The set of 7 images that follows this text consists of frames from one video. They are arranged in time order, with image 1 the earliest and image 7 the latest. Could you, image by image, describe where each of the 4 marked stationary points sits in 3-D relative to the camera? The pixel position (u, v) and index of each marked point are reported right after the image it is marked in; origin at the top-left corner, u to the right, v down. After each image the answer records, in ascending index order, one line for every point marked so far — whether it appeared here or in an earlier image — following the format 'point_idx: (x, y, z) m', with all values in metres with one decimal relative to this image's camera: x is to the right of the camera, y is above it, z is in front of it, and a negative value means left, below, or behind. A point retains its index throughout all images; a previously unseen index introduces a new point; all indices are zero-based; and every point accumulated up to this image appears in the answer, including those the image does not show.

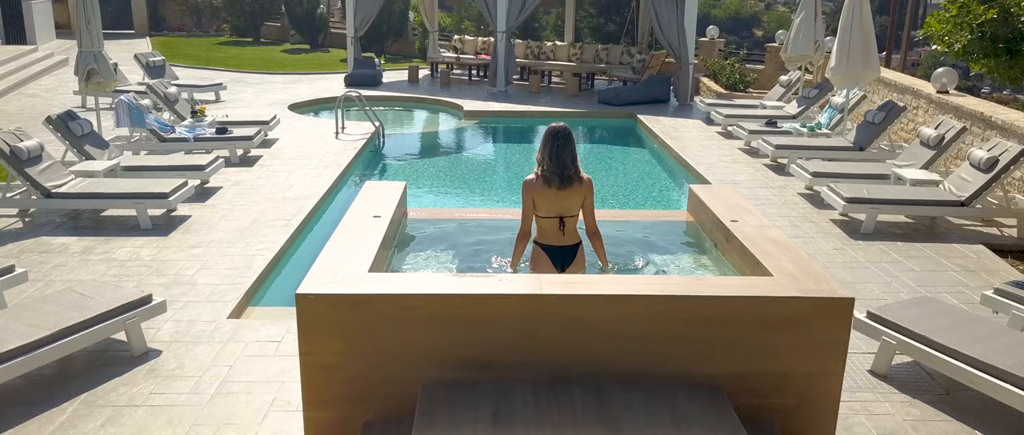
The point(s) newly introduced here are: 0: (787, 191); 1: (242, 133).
0: (+2.0, +0.2, +8.2) m
1: (-2.2, +0.7, +9.3) m
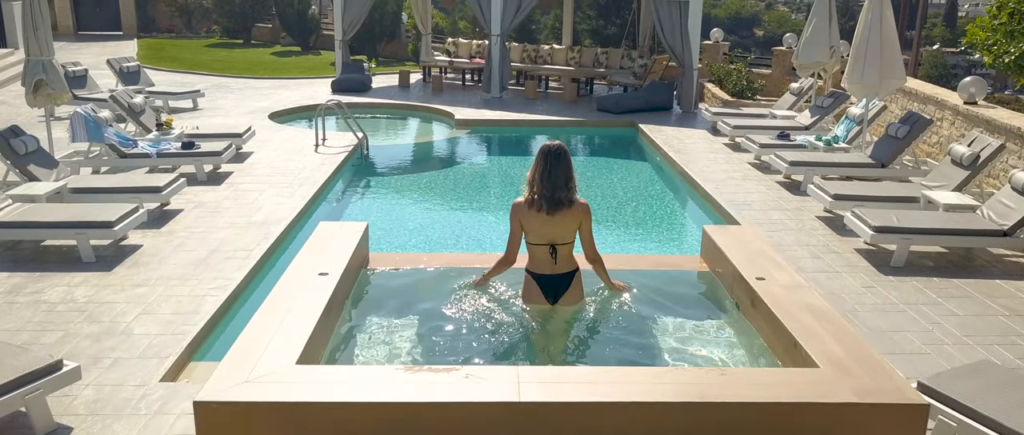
0: (+1.9, 0.0, +7.5) m
1: (-2.3, +0.5, +8.6) m
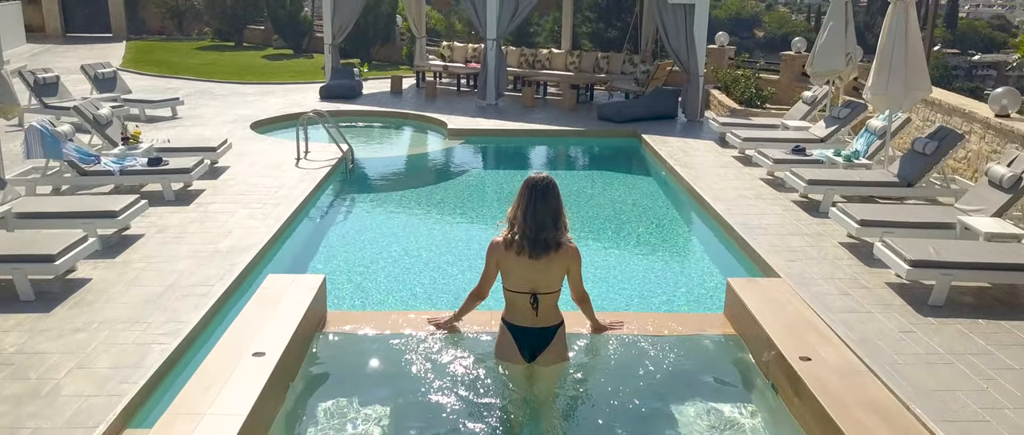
0: (+1.9, -0.1, +6.8) m
1: (-2.3, +0.4, +7.9) m
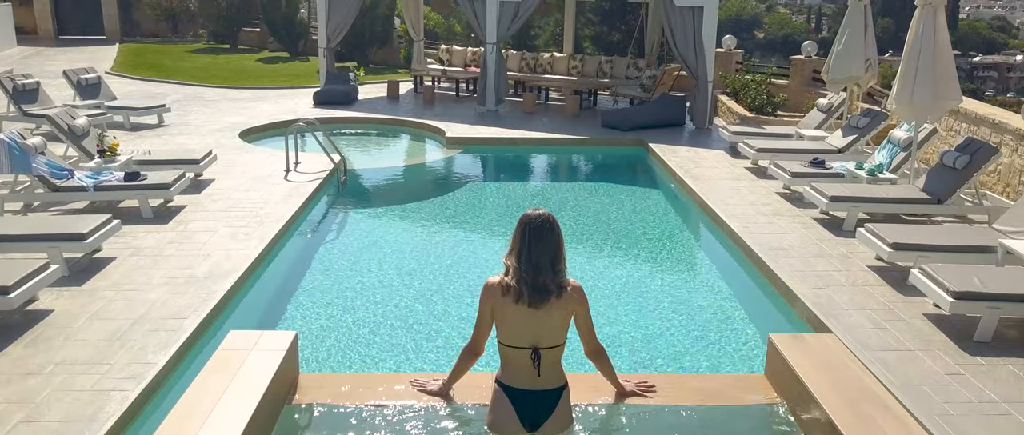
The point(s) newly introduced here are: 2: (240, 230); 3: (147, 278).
0: (+1.9, -0.2, +6.3) m
1: (-2.3, +0.2, +7.4) m
2: (-1.7, -0.1, +7.0) m
3: (-1.9, -0.3, +5.8) m
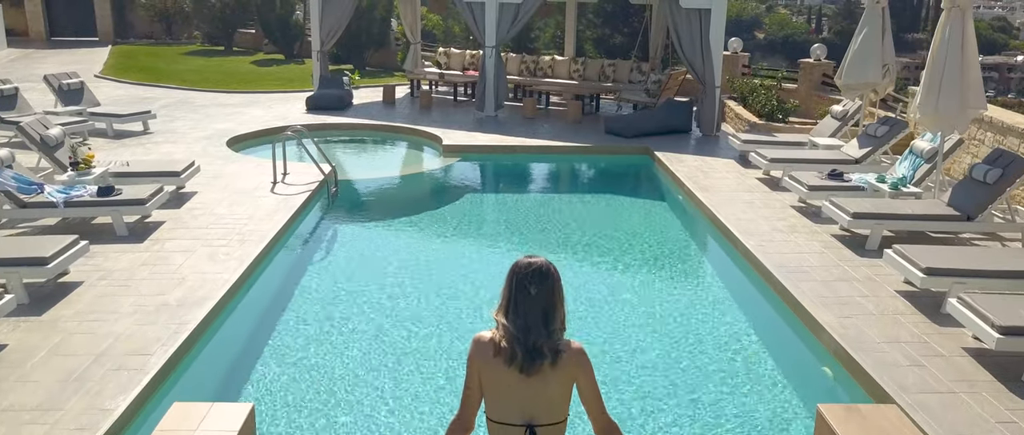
0: (+1.9, -0.4, +5.8) m
1: (-2.3, +0.1, +7.0) m
2: (-1.7, -0.2, +6.5) m
3: (-1.9, -0.4, +5.4) m
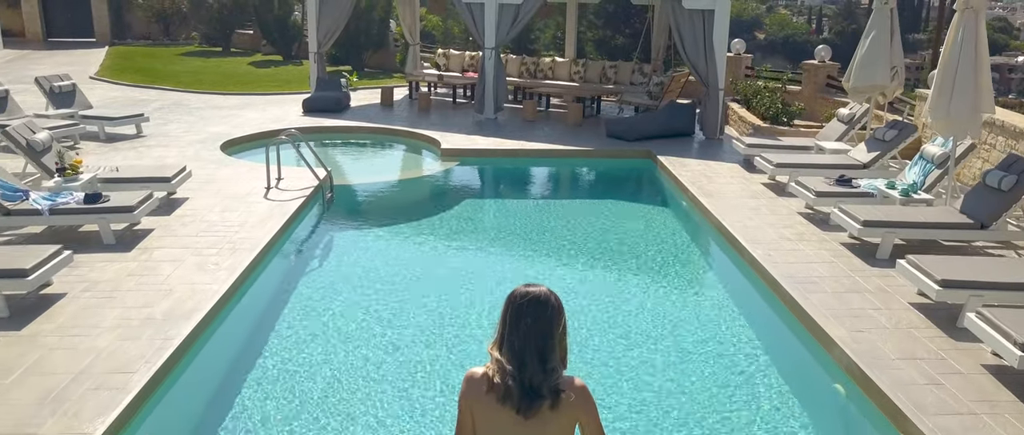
0: (+1.9, -0.4, +5.6) m
1: (-2.3, +0.1, +6.7) m
2: (-1.7, -0.2, +6.3) m
3: (-1.9, -0.5, +5.2) m
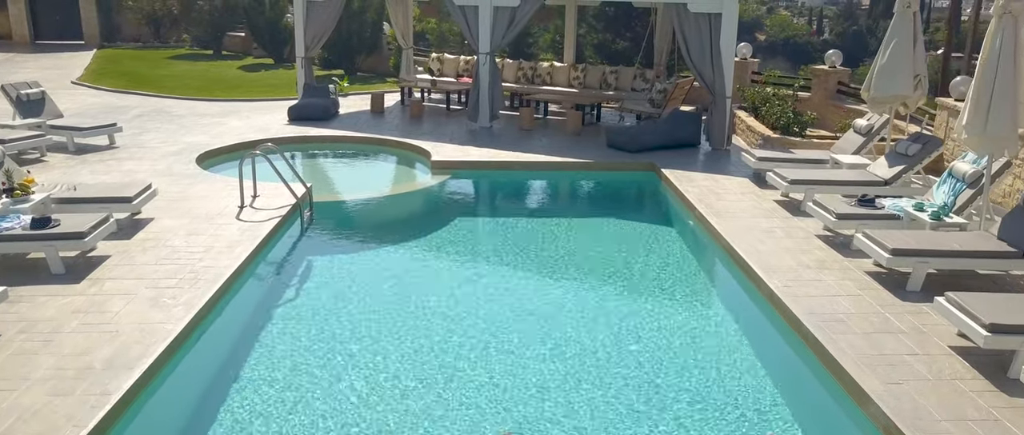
0: (+1.8, -0.5, +5.0) m
1: (-2.3, 0.0, +6.1) m
2: (-1.7, -0.4, +5.7) m
3: (-1.9, -0.6, +4.5) m
